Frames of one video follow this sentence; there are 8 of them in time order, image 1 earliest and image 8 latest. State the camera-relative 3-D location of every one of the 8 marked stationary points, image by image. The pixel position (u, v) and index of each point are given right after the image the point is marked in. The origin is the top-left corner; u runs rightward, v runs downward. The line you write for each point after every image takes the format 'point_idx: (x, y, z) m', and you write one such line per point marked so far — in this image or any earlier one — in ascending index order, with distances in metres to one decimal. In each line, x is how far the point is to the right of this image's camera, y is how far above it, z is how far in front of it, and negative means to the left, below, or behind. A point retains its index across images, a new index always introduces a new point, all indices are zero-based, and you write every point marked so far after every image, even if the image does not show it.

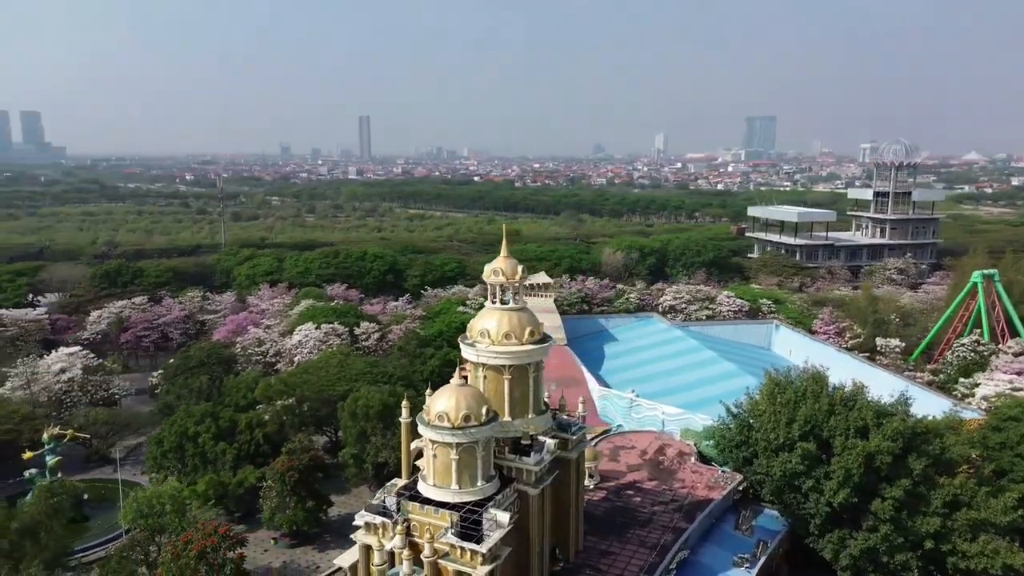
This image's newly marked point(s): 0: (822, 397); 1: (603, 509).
0: (+8.3, -2.9, +19.5) m
1: (+2.2, -5.6, +18.5) m
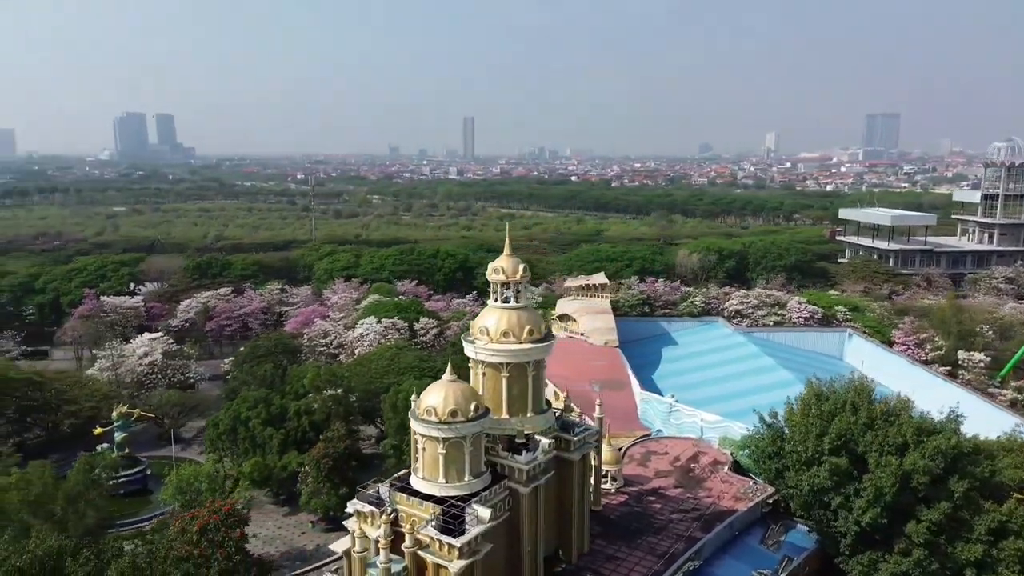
0: (+8.8, -3.1, +18.4) m
1: (+2.6, -5.7, +18.2) m
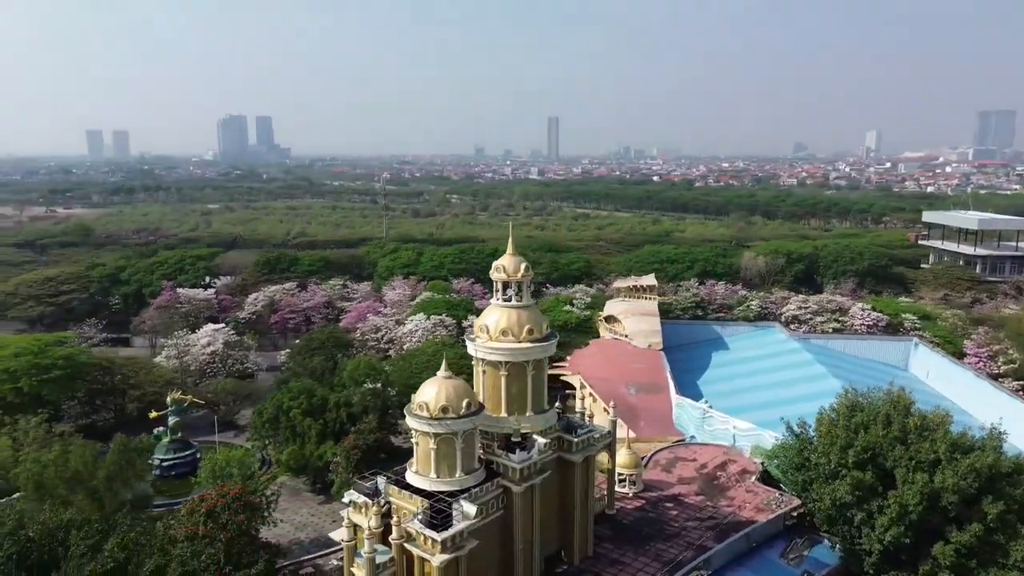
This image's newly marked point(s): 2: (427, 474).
0: (+9.2, -3.3, +17.5) m
1: (+2.9, -5.7, +17.9) m
2: (-1.6, -3.5, +13.6) m
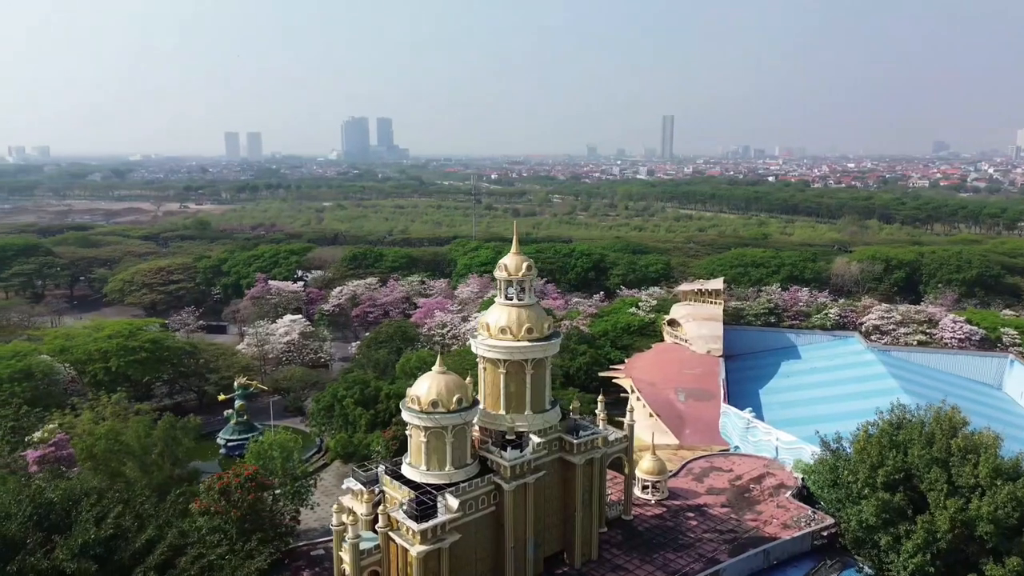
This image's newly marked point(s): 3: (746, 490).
0: (+9.4, -3.5, +16.3) m
1: (+3.2, -5.8, +17.6) m
2: (-1.8, -3.4, +13.9) m
3: (+6.3, -5.5, +19.7) m
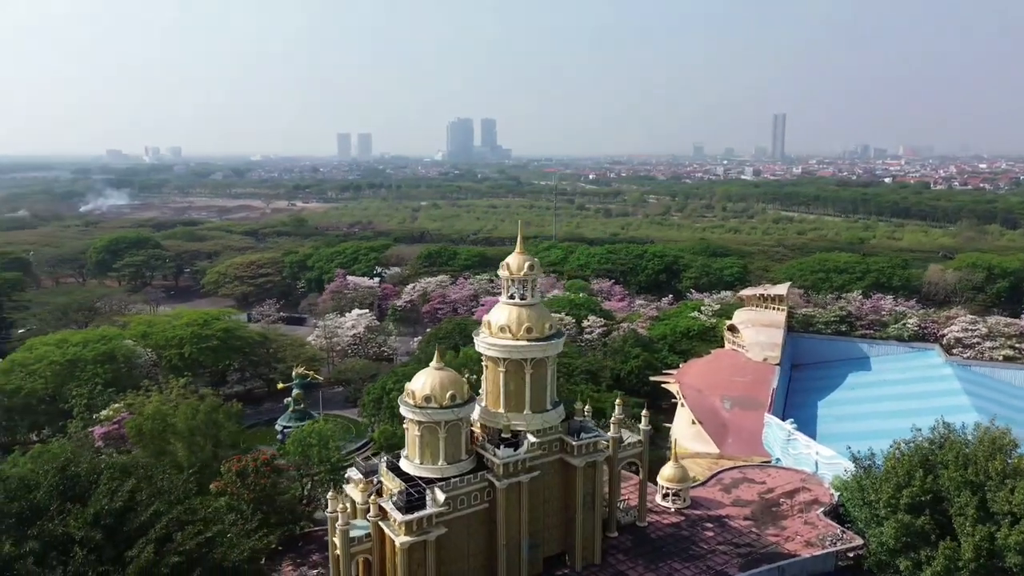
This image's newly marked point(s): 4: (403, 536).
0: (+9.5, -3.7, +15.1) m
1: (+3.5, -5.8, +17.2) m
2: (-1.9, -3.3, +14.2) m
3: (+6.8, -5.6, +18.9) m
4: (-2.0, -4.4, +13.0) m
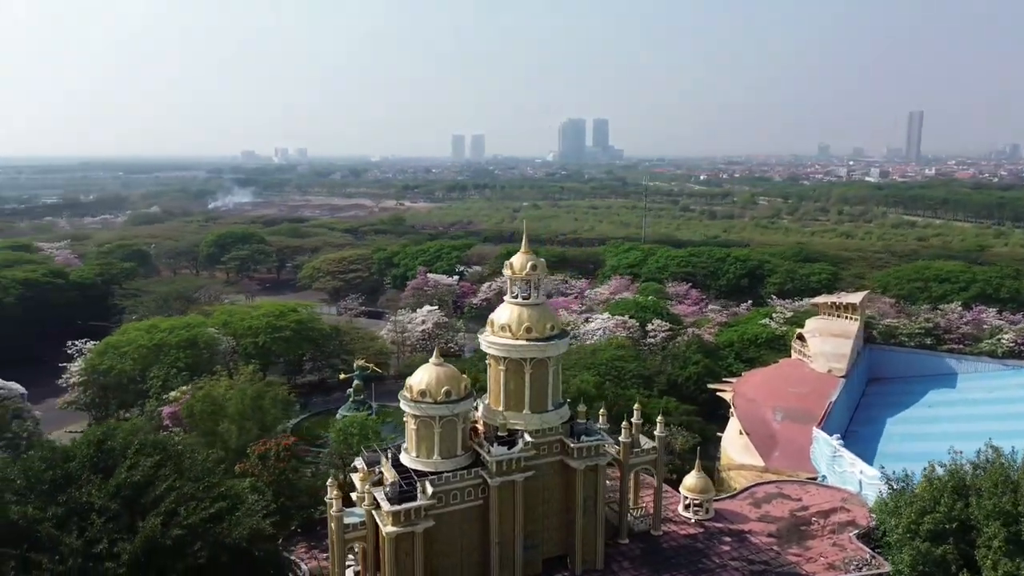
0: (+9.4, -3.9, +13.8) m
1: (+3.7, -5.9, +16.8) m
2: (-2.0, -3.3, +14.6) m
3: (+7.2, -5.8, +18.0) m
4: (-2.3, -4.4, +13.4) m
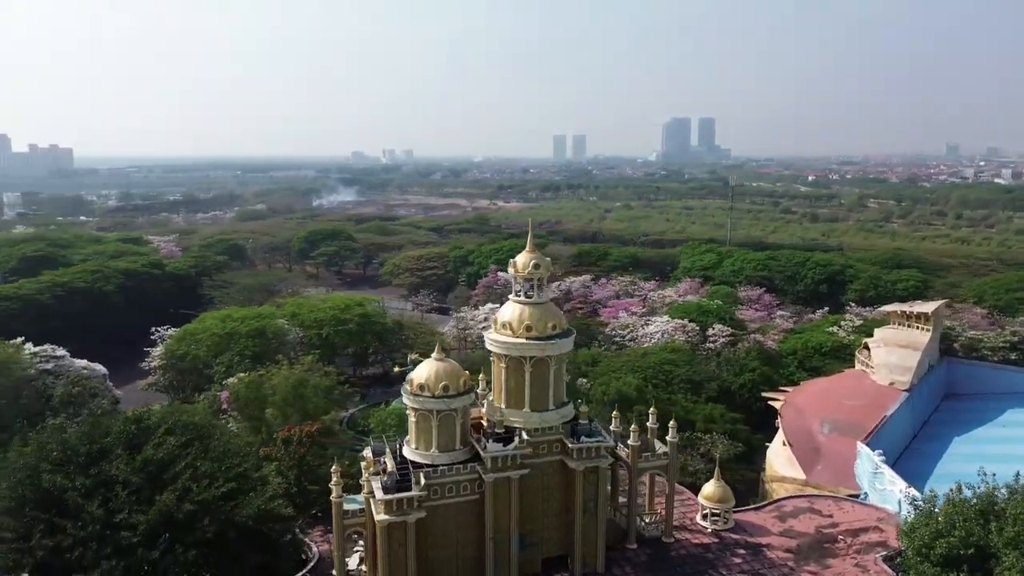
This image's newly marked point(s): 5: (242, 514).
0: (+9.1, -4.1, +12.7) m
1: (+3.8, -6.0, +16.4) m
2: (-2.1, -3.2, +14.9) m
3: (+7.5, -5.9, +17.1) m
4: (-2.5, -4.3, +13.8) m
5: (-5.4, -4.5, +14.6) m
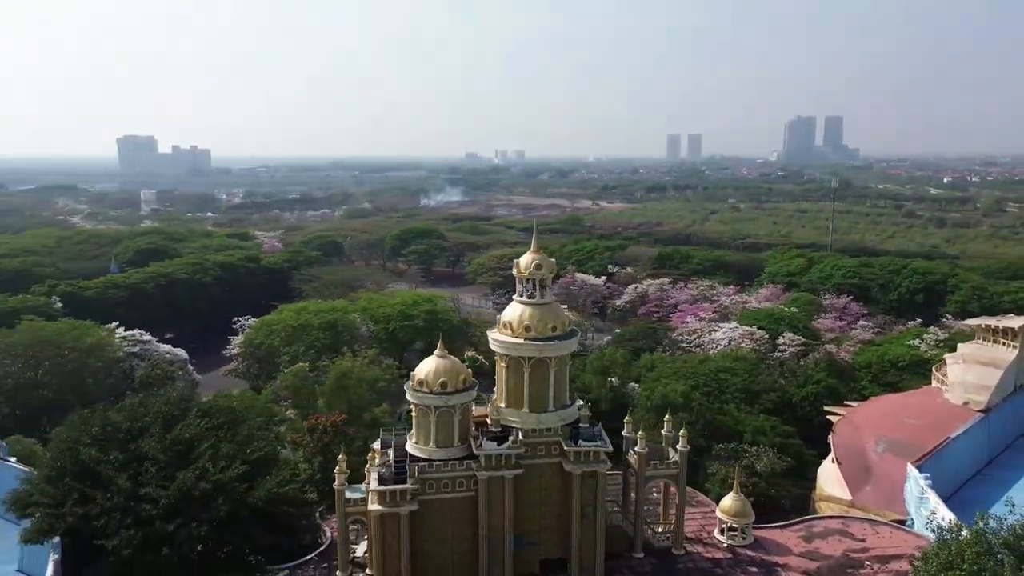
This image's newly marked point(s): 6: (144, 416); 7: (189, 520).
0: (+8.6, -4.4, +11.5) m
1: (+3.9, -6.1, +15.9) m
2: (-2.1, -3.2, +15.3) m
3: (+7.6, -6.1, +16.1) m
4: (-2.7, -4.2, +14.3) m
5: (-5.5, -4.4, +15.5) m
6: (-8.7, -3.0, +17.3) m
7: (-6.6, -4.7, +14.8) m
